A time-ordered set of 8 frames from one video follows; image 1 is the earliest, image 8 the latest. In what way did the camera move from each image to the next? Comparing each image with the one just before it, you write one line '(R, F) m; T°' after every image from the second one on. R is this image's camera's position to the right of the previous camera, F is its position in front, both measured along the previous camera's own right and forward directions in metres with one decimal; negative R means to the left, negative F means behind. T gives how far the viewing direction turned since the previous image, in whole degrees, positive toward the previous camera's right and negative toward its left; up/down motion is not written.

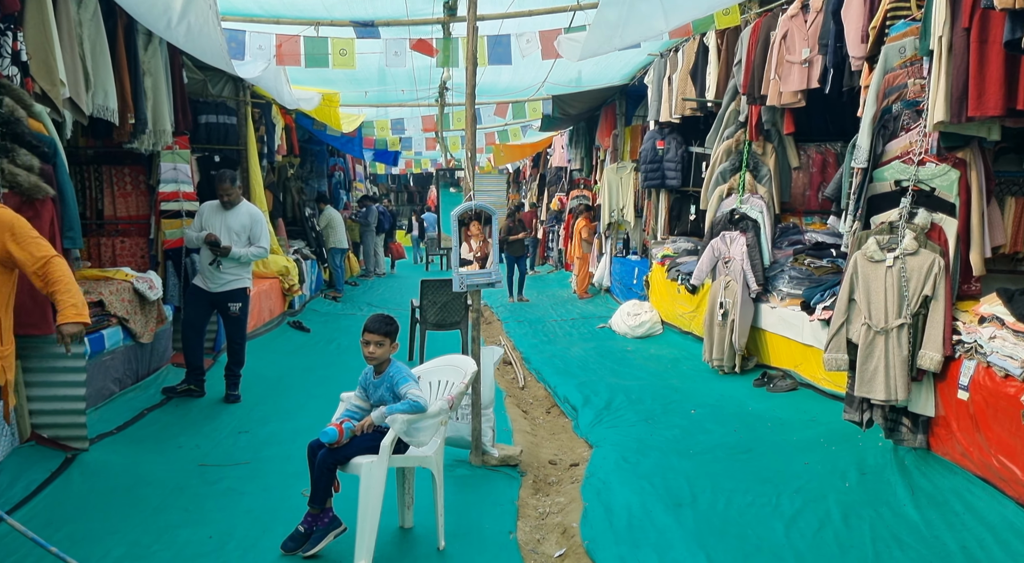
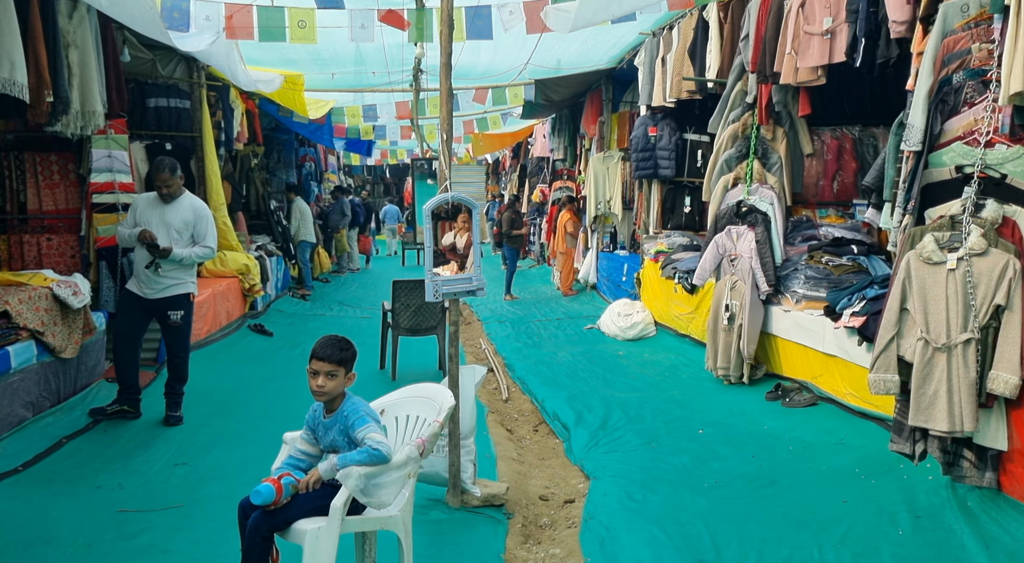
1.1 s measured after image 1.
(0.0, +0.8) m; +2°
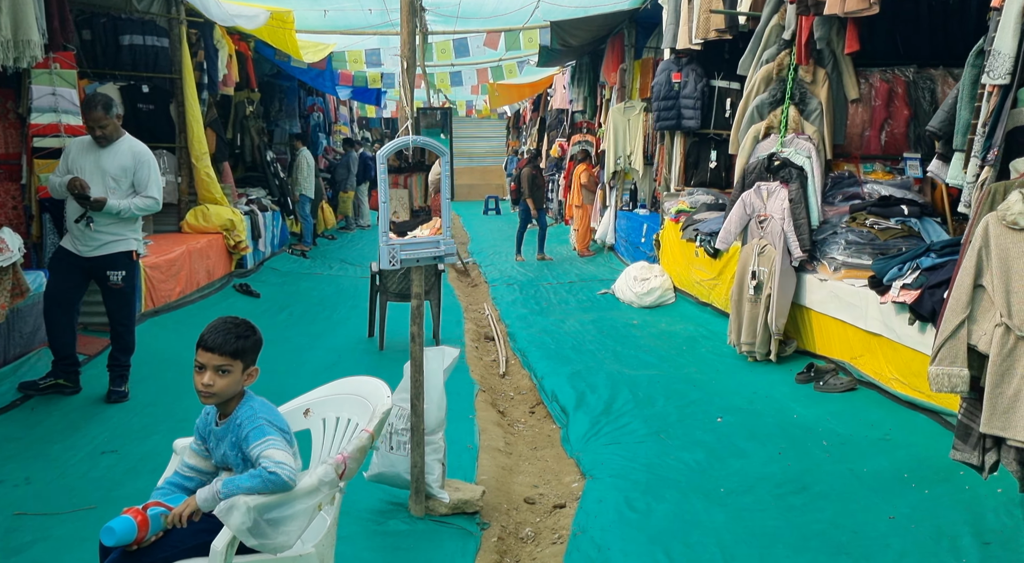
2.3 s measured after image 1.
(+0.2, +0.8) m; -2°
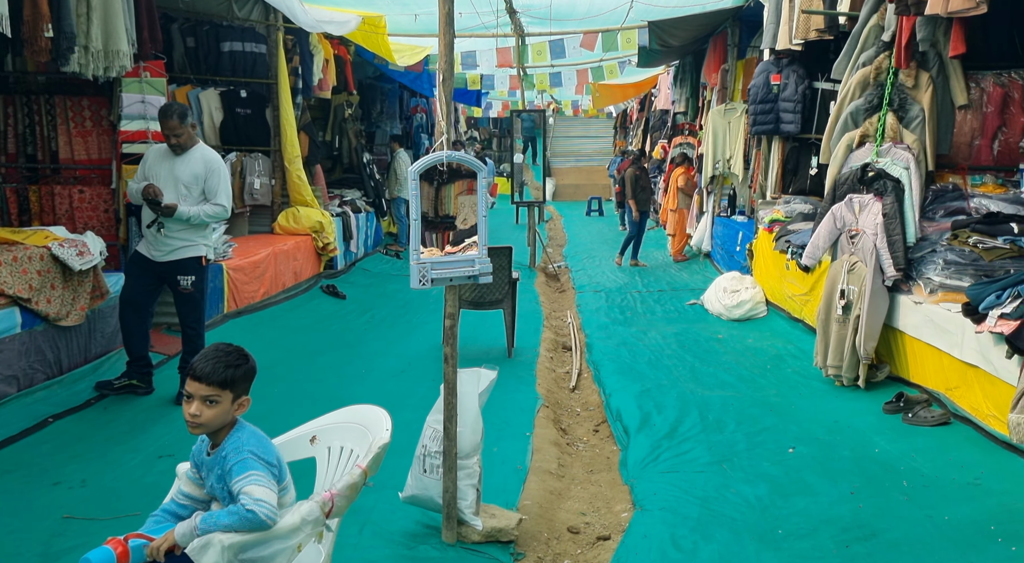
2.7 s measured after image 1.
(+0.3, +0.2) m; -8°
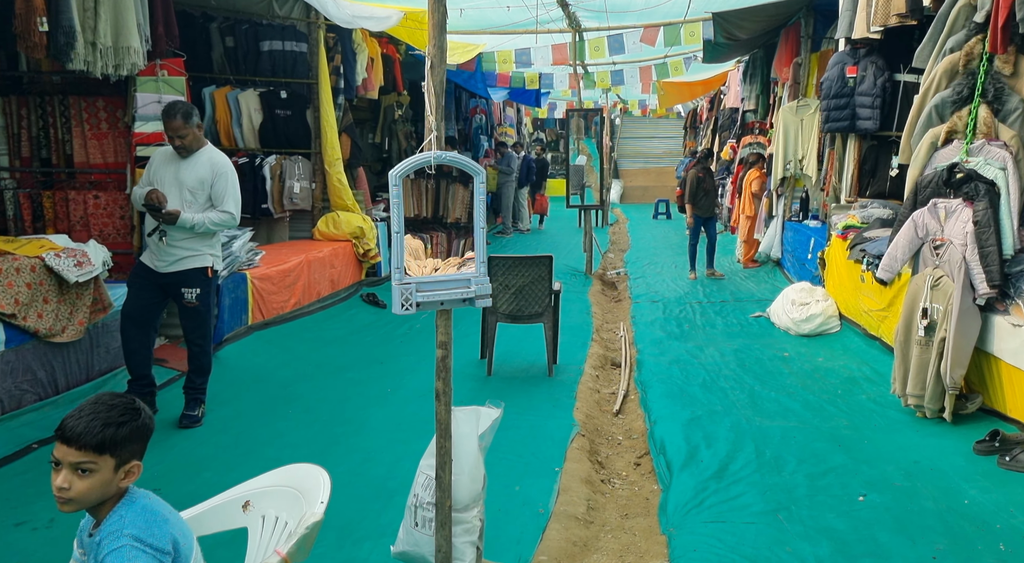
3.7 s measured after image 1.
(+0.2, +0.5) m; -5°
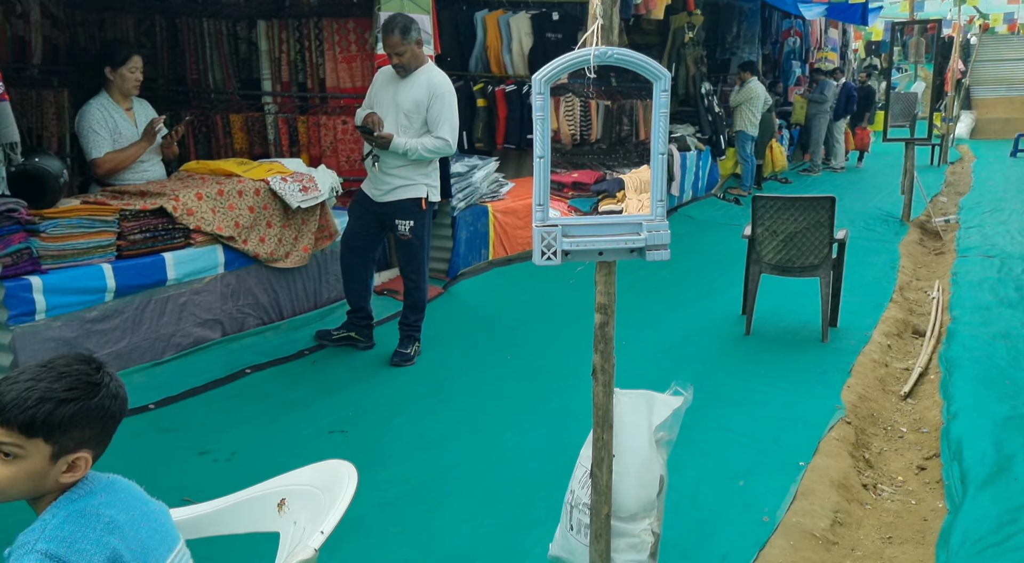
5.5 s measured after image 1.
(+0.3, +0.7) m; -22°
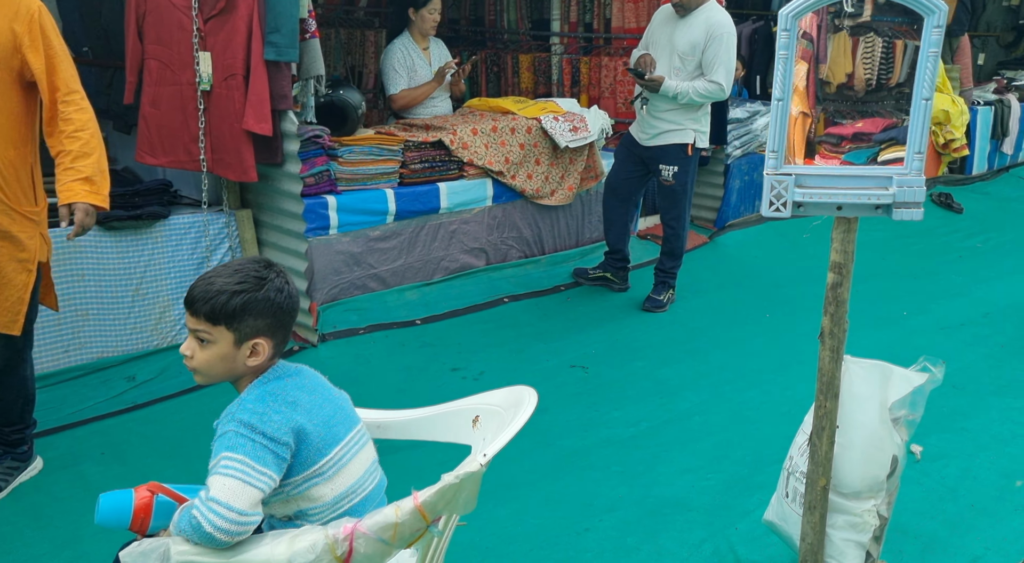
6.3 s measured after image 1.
(+0.2, 0.0) m; -21°
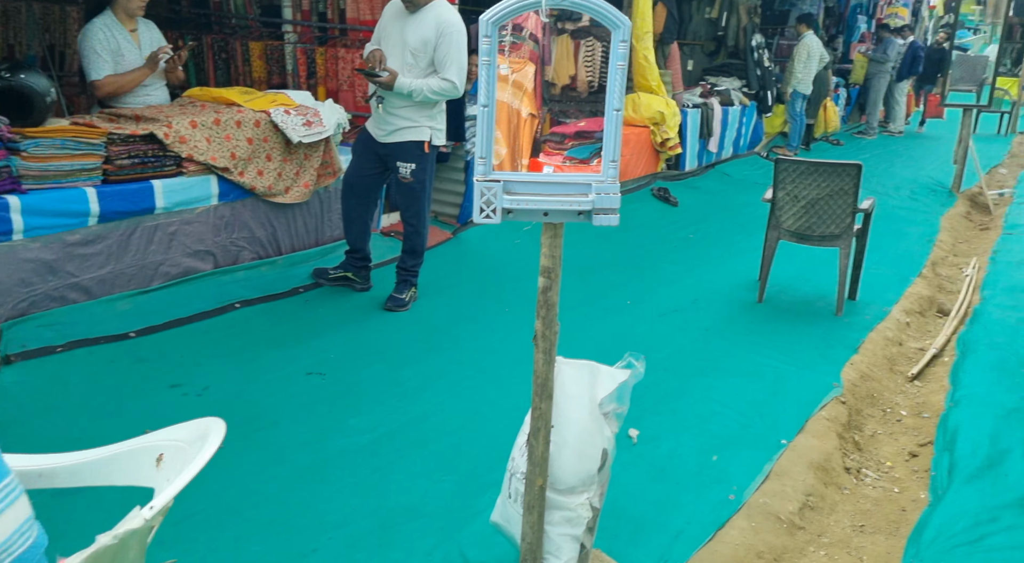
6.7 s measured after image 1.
(+0.1, 0.0) m; +17°
